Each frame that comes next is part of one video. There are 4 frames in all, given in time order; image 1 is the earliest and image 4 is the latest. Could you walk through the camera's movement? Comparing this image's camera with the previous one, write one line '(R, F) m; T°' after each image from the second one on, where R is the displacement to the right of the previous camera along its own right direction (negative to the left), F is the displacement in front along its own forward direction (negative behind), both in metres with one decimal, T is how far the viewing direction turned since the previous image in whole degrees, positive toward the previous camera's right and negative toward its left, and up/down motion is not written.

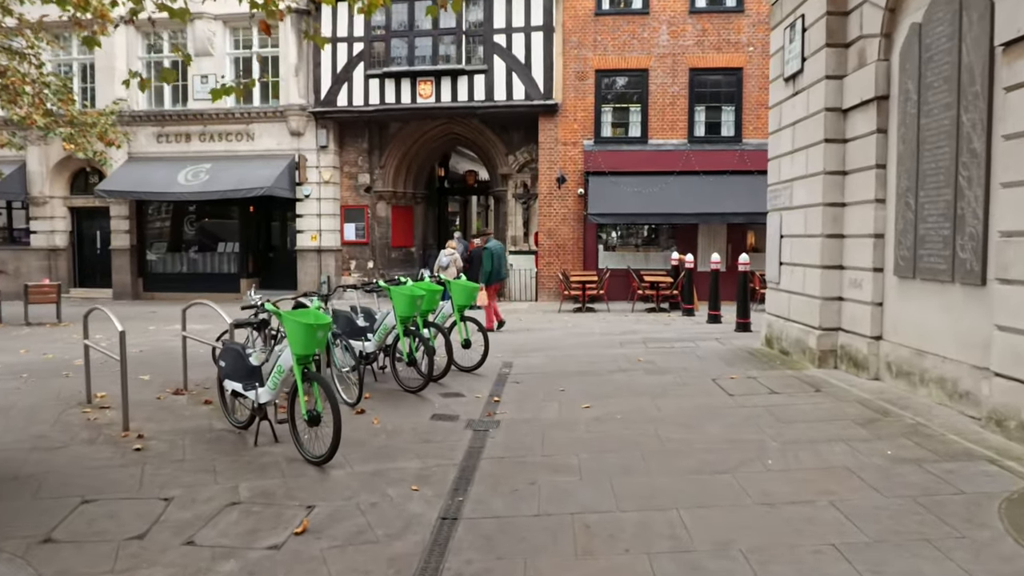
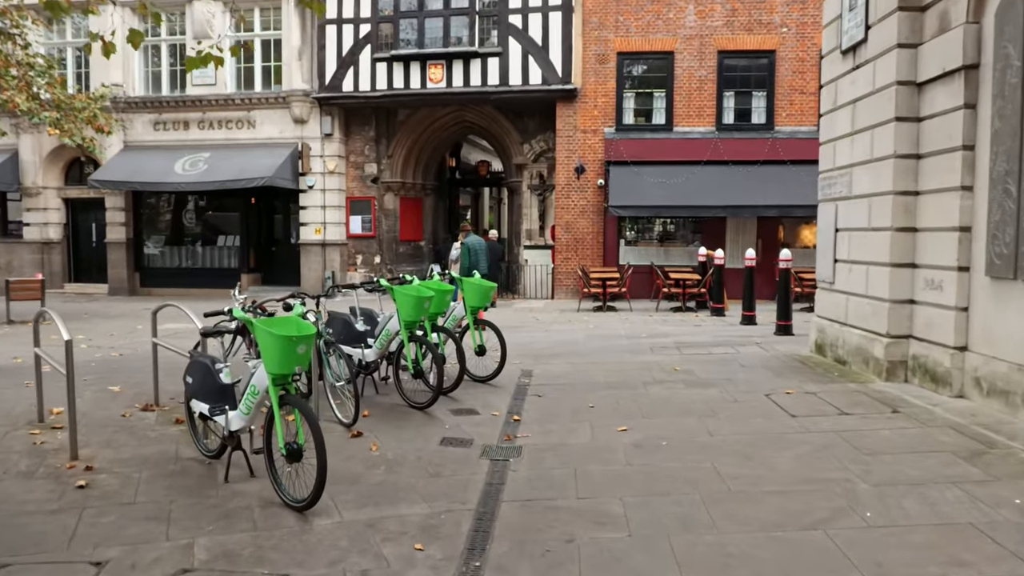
(-0.1, +1.1) m; -1°
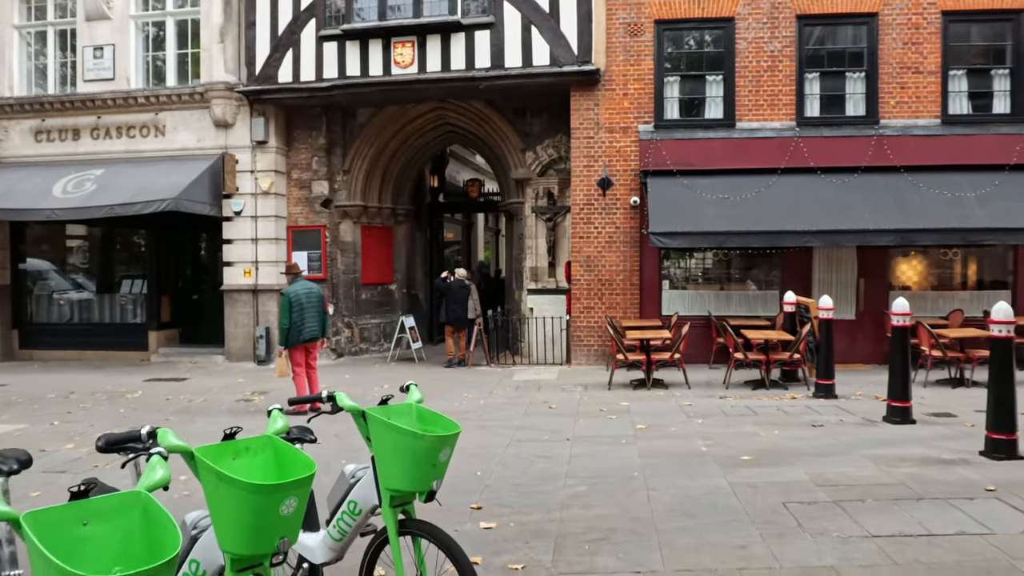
(+0.1, +5.2) m; 0°
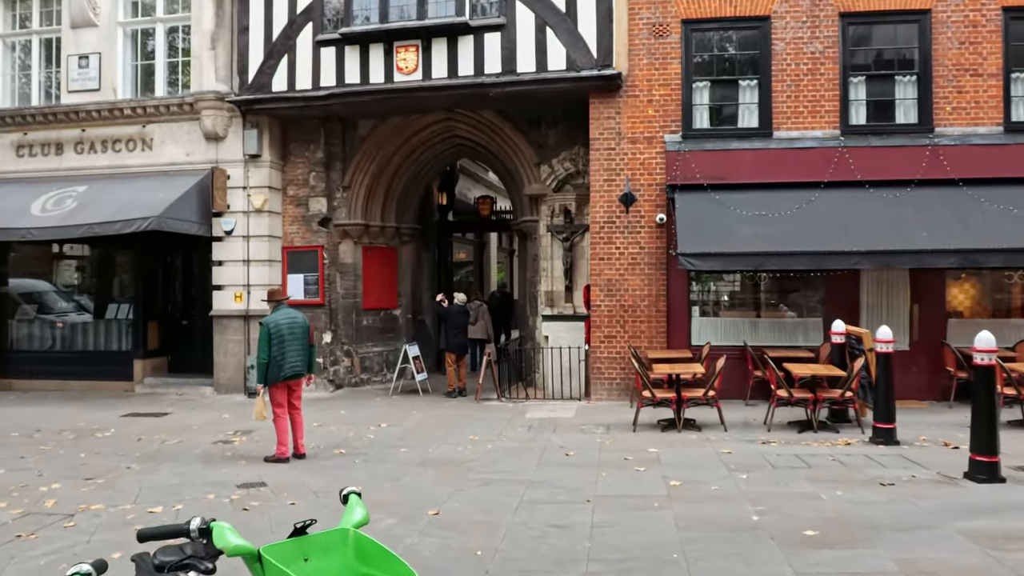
(+0.1, +1.2) m; -1°
